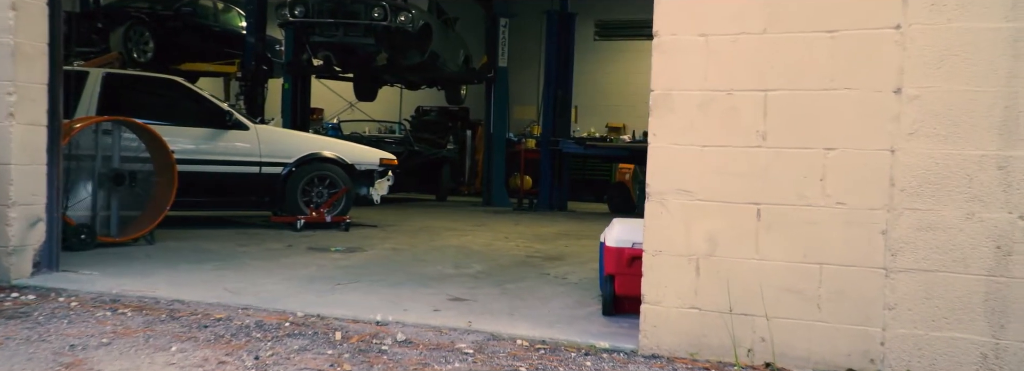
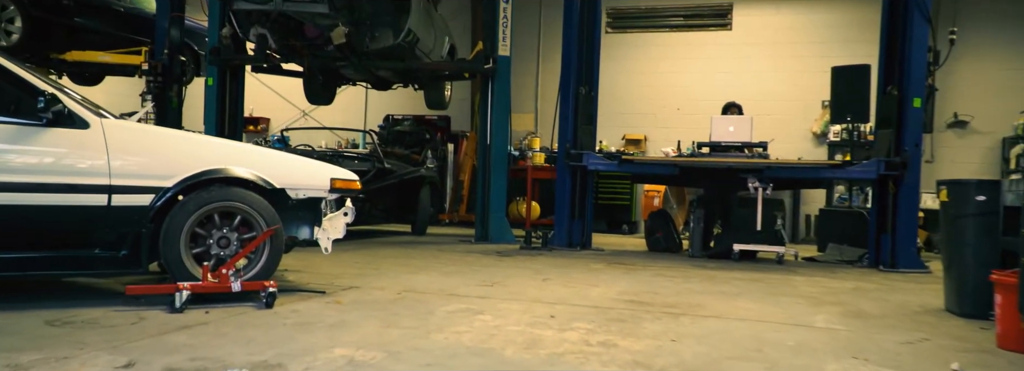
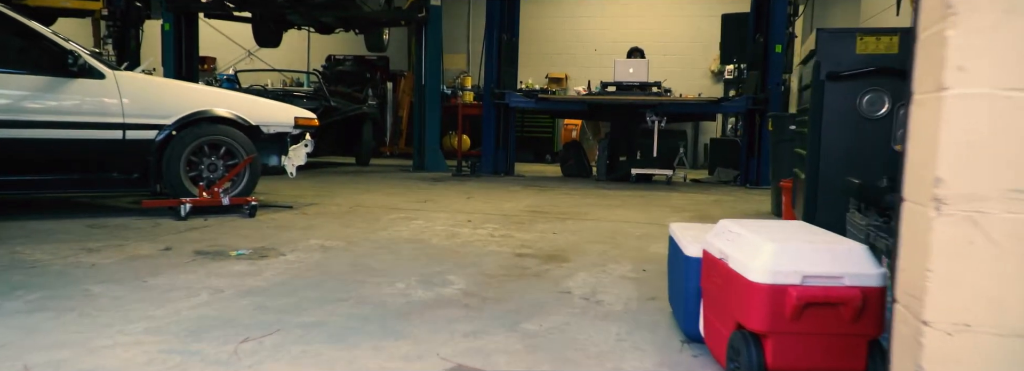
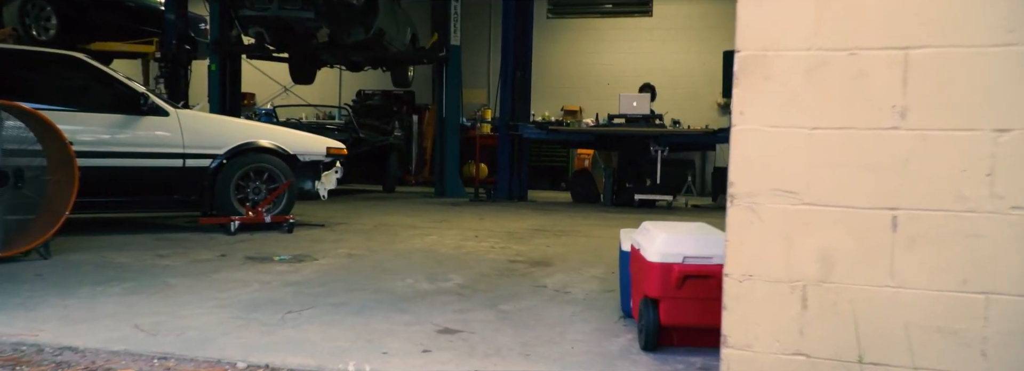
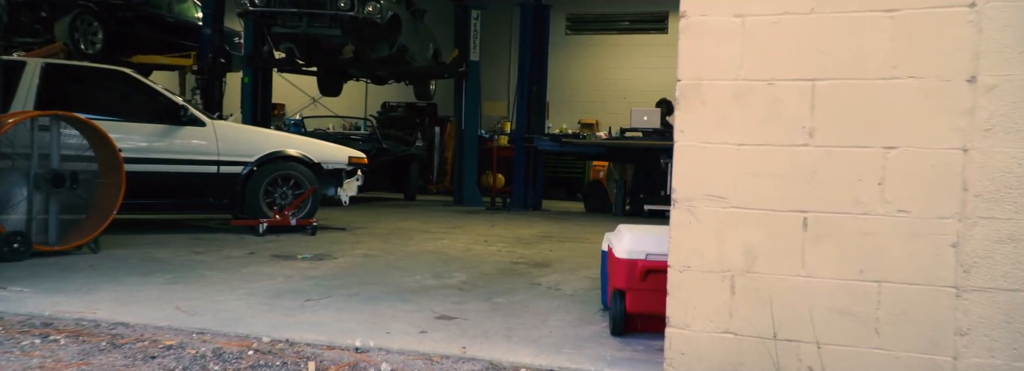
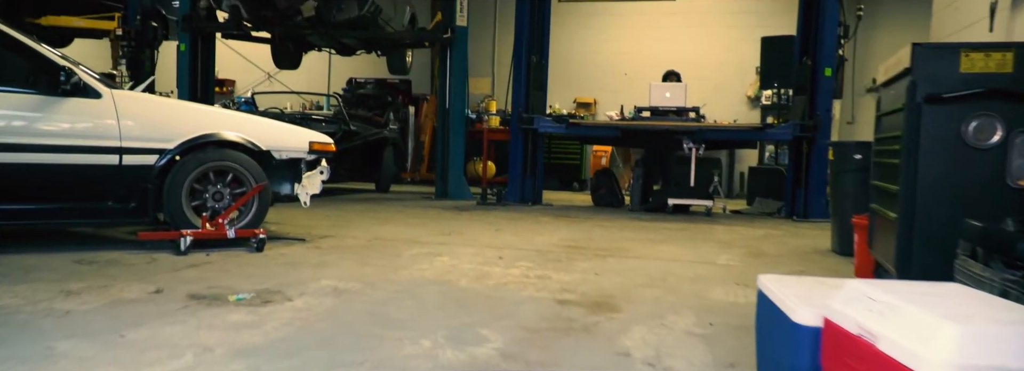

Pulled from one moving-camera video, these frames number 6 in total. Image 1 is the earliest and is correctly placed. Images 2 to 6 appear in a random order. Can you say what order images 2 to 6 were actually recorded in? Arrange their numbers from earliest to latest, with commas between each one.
5, 4, 3, 6, 2
